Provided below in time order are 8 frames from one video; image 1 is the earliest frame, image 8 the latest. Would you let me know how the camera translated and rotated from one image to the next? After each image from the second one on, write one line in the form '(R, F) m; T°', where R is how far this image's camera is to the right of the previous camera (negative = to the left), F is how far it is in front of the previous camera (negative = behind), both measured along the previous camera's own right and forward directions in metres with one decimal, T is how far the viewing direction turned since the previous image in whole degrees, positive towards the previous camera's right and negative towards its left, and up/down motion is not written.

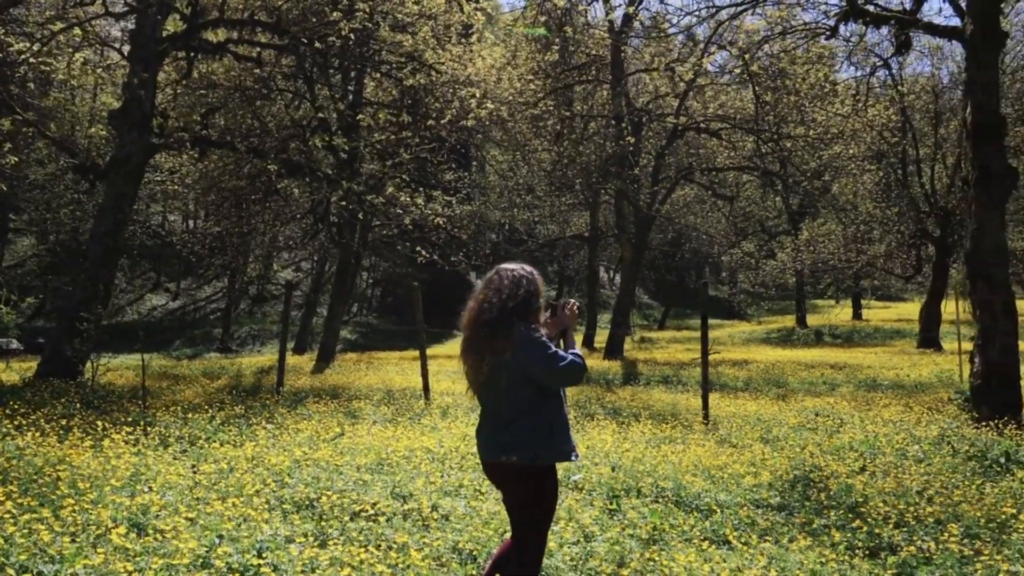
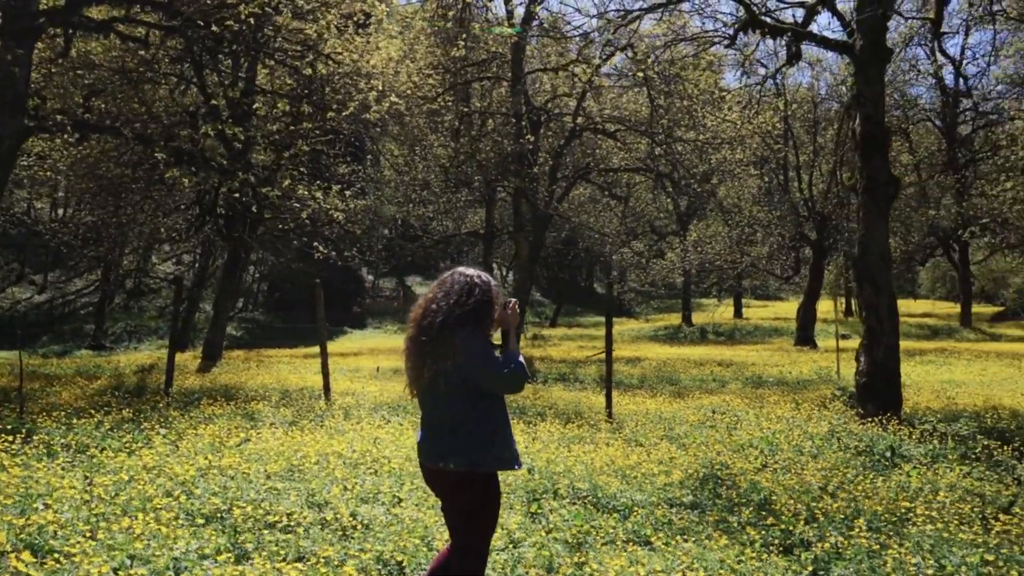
(-0.2, +0.1) m; +7°
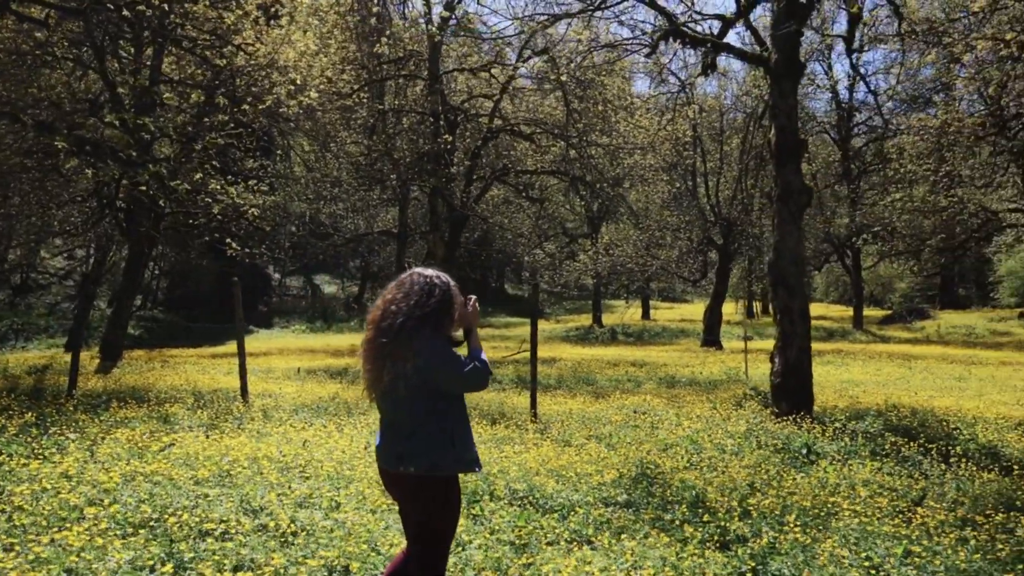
(-0.2, 0.0) m; +6°
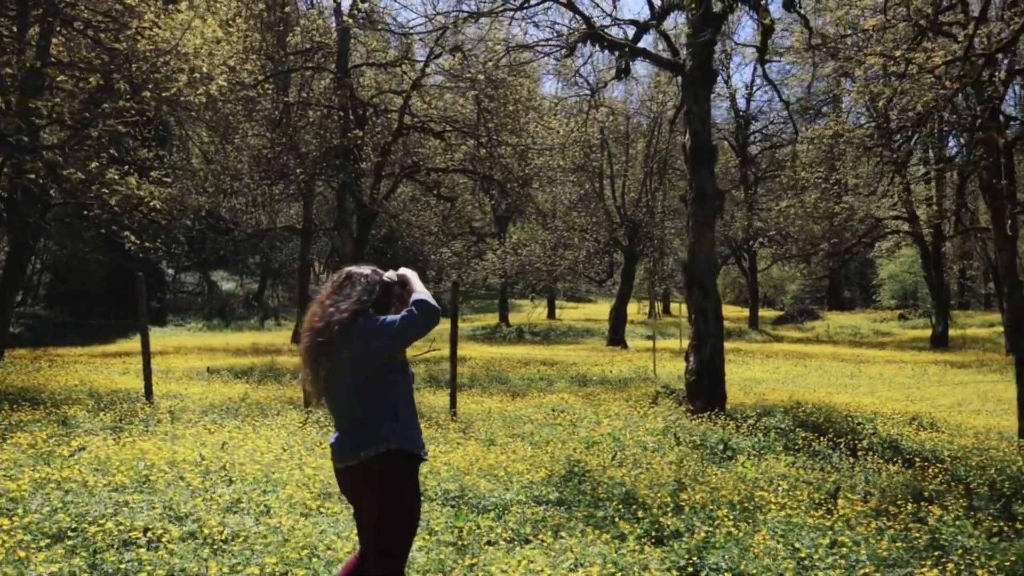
(-0.2, +0.1) m; +7°
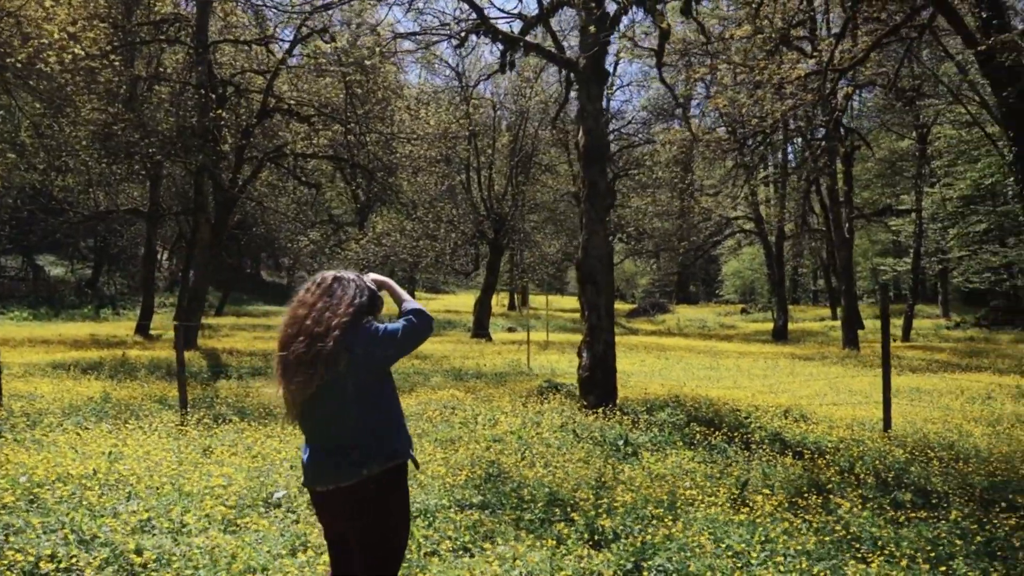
(-0.6, +0.2) m; +10°
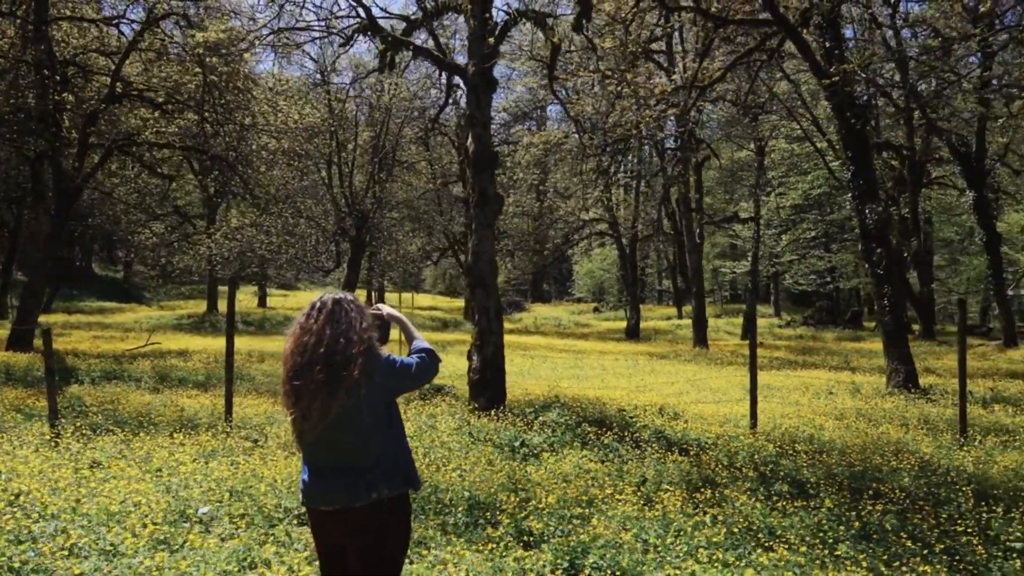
(-0.6, -0.1) m; +10°
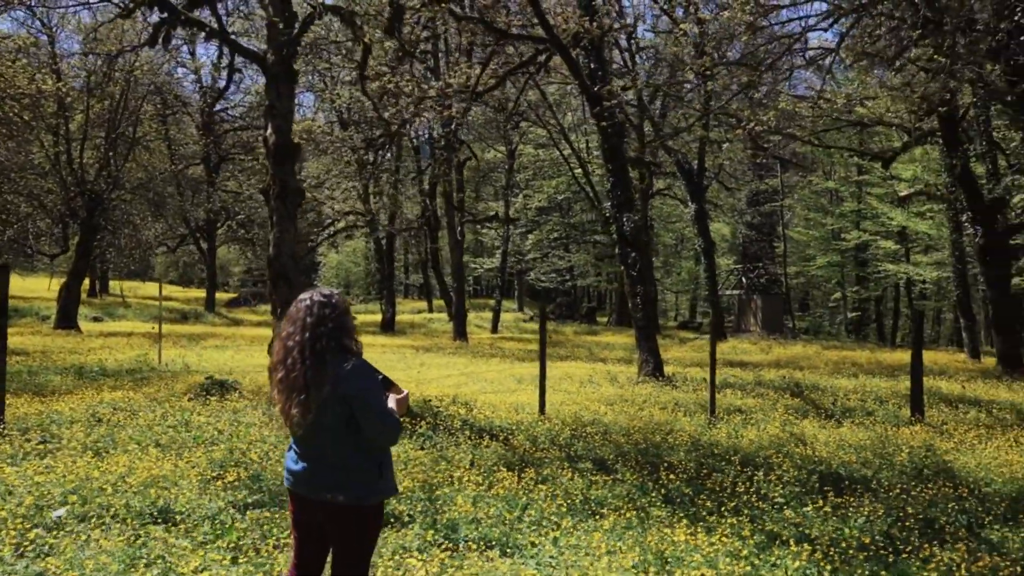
(-1.0, -0.3) m; +18°
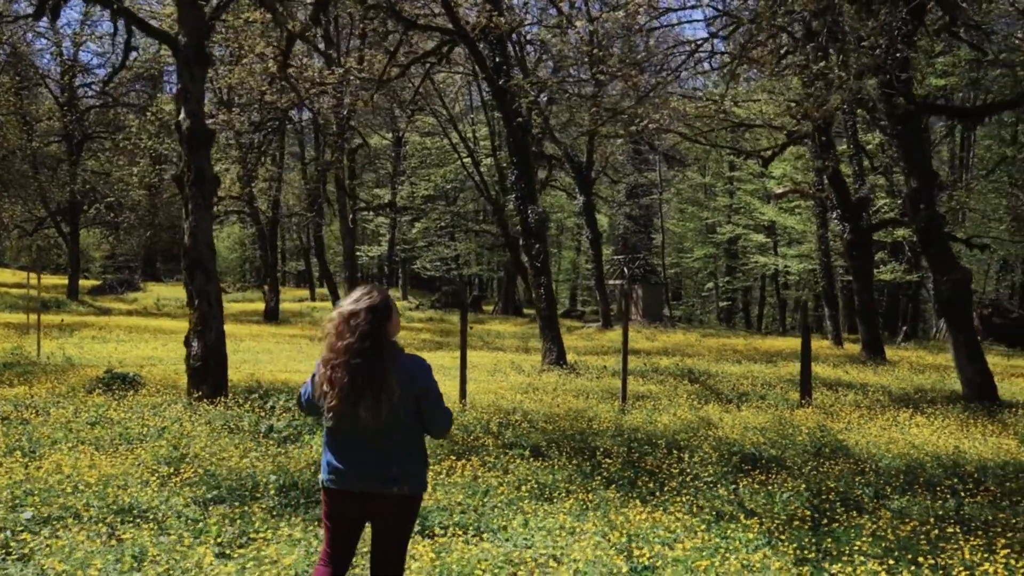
(-0.7, -0.2) m; +9°
